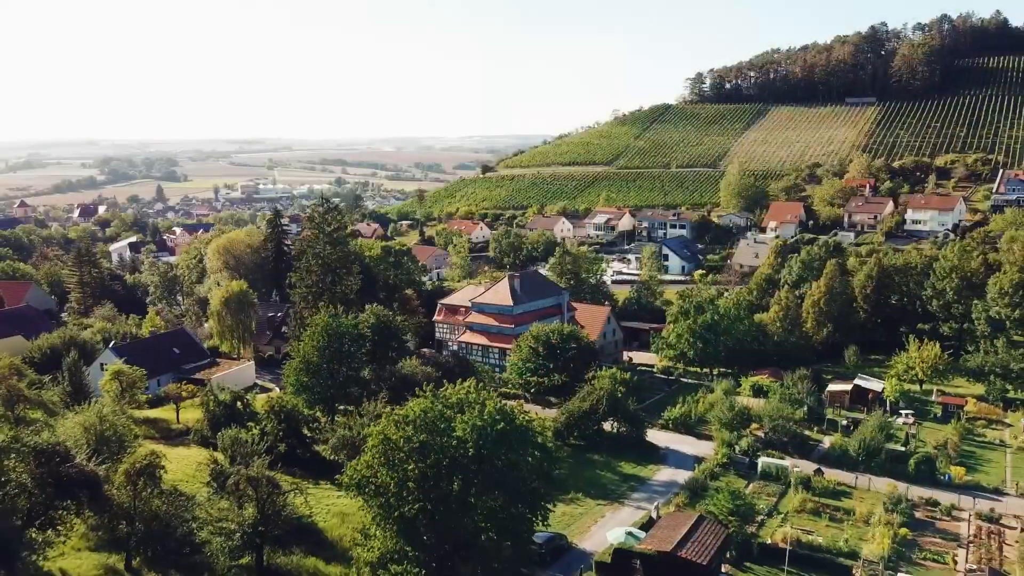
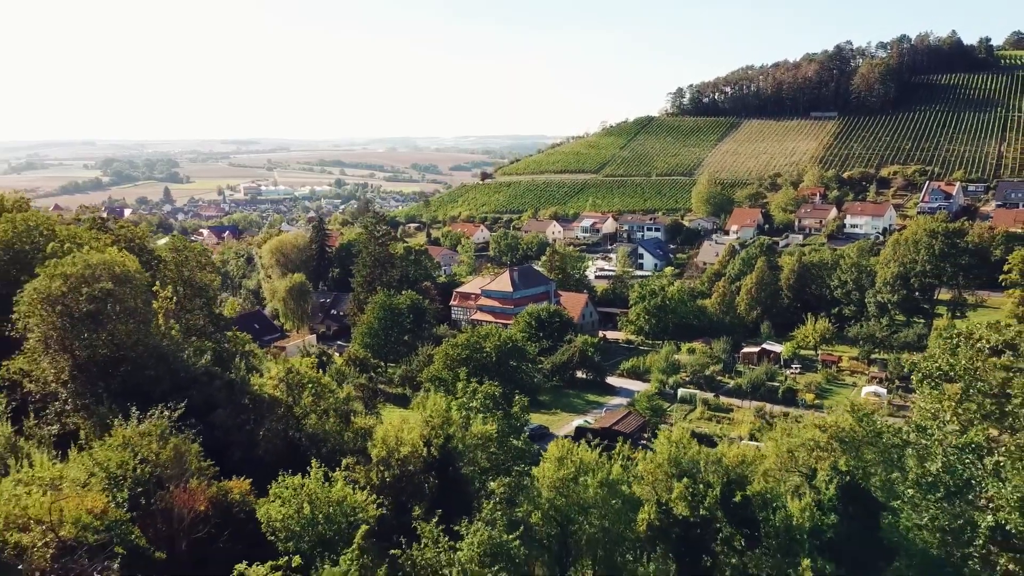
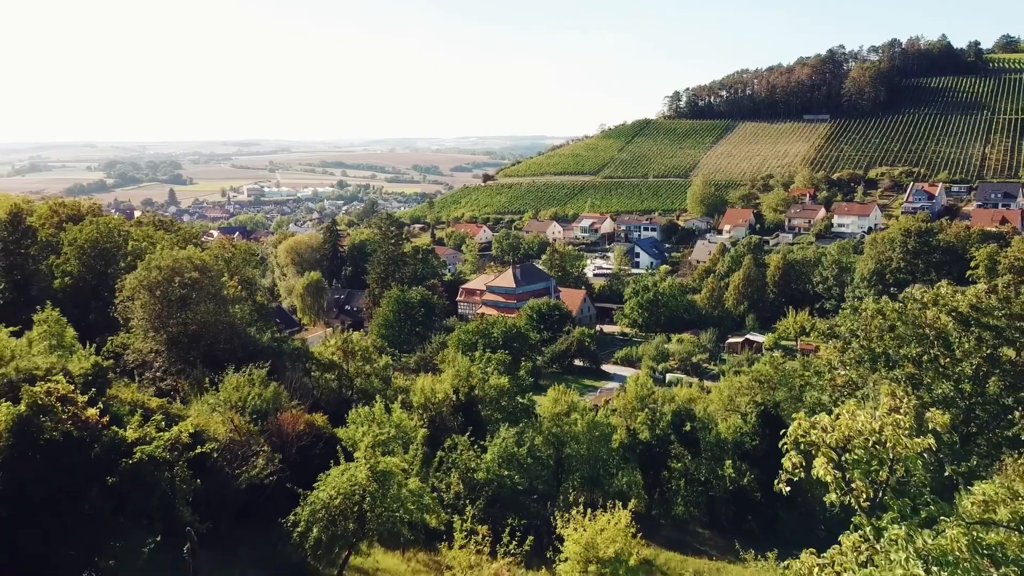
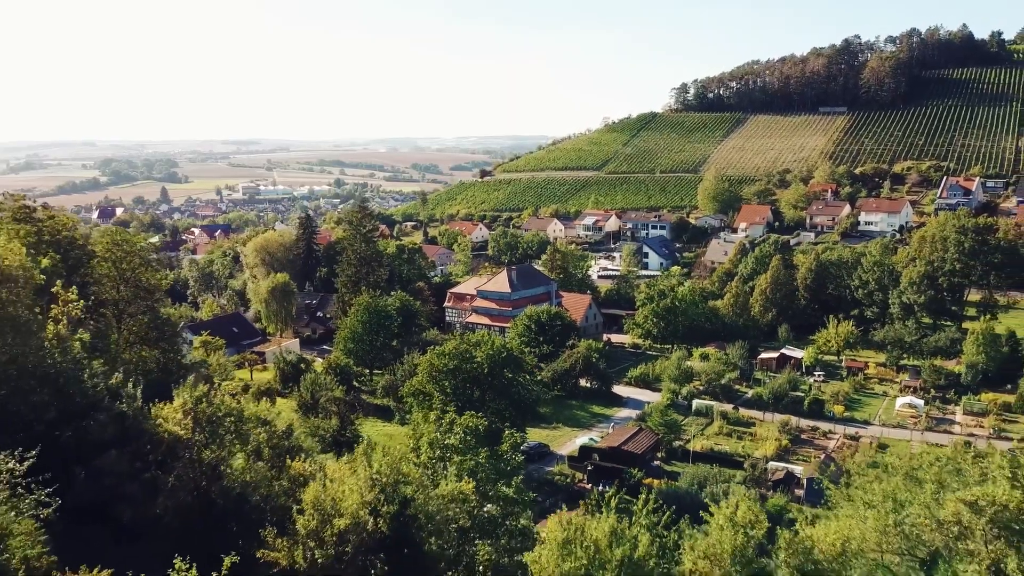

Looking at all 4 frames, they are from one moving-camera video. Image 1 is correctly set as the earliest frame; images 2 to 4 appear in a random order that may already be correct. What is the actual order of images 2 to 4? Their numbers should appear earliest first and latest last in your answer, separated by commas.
4, 2, 3
